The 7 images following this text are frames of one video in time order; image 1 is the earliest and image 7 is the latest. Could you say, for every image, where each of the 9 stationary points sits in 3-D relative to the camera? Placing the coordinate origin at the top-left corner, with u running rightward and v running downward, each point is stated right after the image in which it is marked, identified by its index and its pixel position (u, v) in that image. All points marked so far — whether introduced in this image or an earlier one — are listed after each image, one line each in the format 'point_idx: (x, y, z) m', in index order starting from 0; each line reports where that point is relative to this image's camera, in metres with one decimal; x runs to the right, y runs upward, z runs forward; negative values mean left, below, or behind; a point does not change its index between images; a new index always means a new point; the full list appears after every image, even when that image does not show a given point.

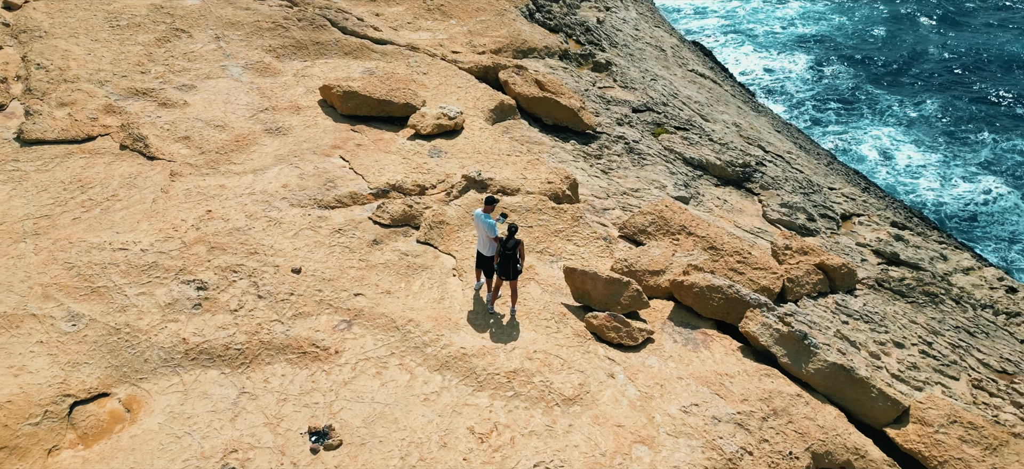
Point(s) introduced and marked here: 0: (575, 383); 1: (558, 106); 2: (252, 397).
0: (+0.8, -1.8, +9.1) m
1: (+0.9, +2.7, +15.9) m
2: (-2.9, -1.8, +8.6) m
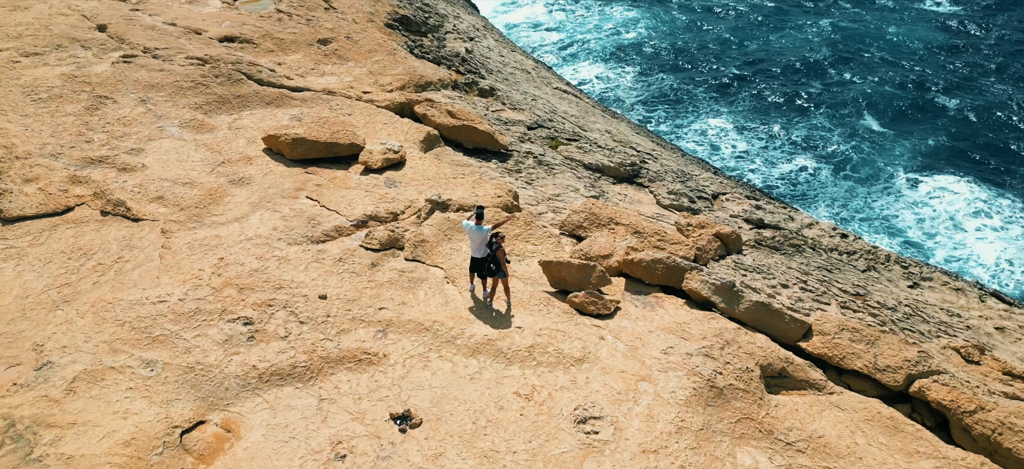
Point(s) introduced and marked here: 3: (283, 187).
0: (+1.0, -1.7, +11.5) m
1: (-0.9, +2.5, +18.3) m
2: (-2.4, -2.2, +10.2) m
3: (-4.6, +0.9, +15.2) m
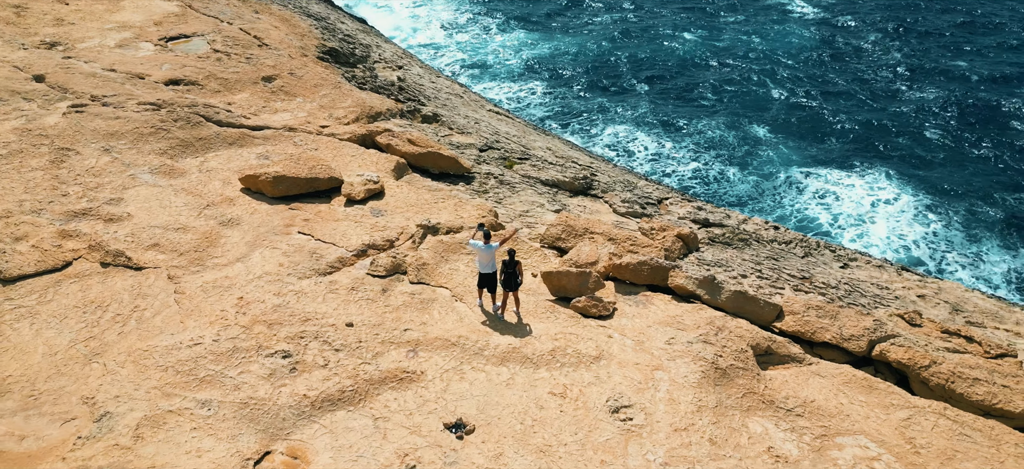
0: (+1.4, -1.9, +12.7) m
1: (-1.8, +2.0, +19.2) m
2: (-1.8, -2.7, +10.9) m
3: (-4.9, +0.2, +15.6) m
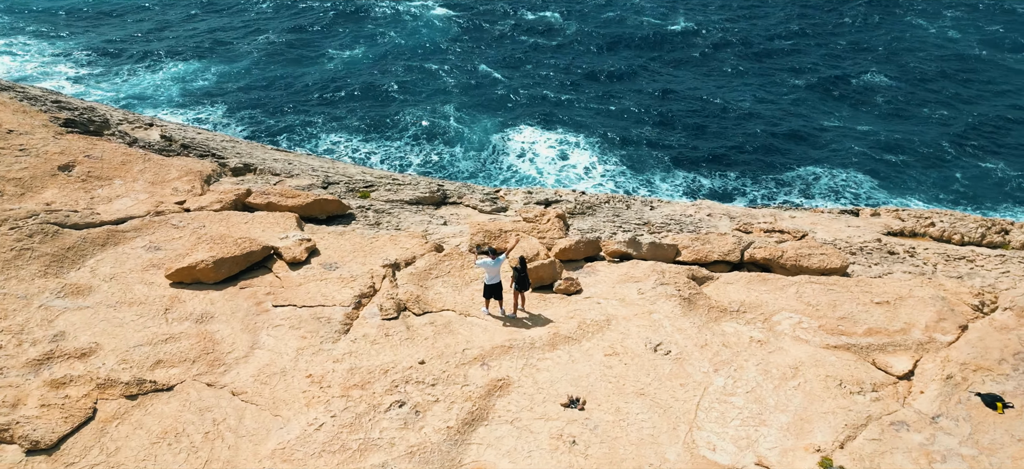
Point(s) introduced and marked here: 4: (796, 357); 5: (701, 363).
0: (+1.8, -1.6, +15.8) m
1: (-4.9, +0.8, +19.9) m
2: (+0.1, -3.1, +12.9) m
3: (-5.4, -1.5, +15.4) m
4: (+5.6, -2.4, +15.0) m
5: (+3.6, -2.5, +14.4) m
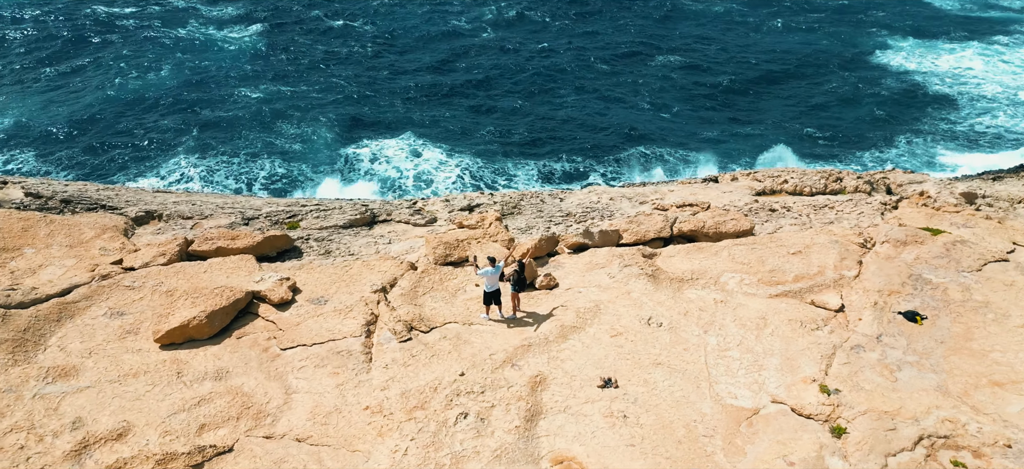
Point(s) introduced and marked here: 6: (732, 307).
0: (+1.7, -1.5, +17.4) m
1: (-6.1, -0.1, +19.5) m
2: (+1.1, -3.2, +14.1) m
3: (-5.1, -2.4, +15.2) m
4: (+5.6, -1.7, +17.6) m
5: (+3.9, -2.1, +16.5) m
6: (+5.1, -1.7, +17.6) m
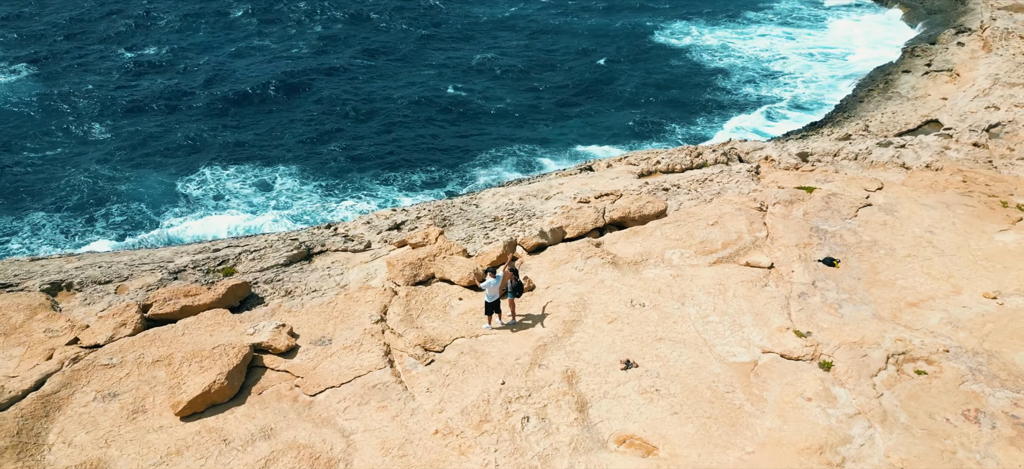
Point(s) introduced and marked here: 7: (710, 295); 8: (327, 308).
0: (+1.4, -1.5, +18.7) m
1: (-6.8, -1.3, +18.7) m
2: (+1.9, -3.2, +15.5) m
3: (-4.4, -3.4, +14.8) m
4: (+5.2, -1.1, +20.0) m
5: (+3.8, -1.7, +18.5) m
6: (+4.7, -1.2, +19.9) m
7: (+4.9, -1.5, +19.0) m
8: (-4.4, -1.7, +18.1) m
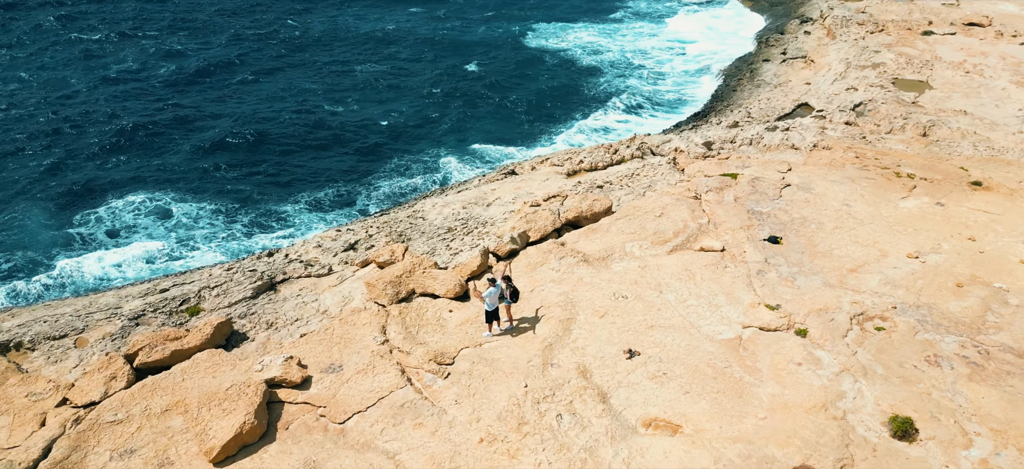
0: (+1.1, -1.6, +19.6) m
1: (-6.9, -2.2, +18.1) m
2: (+2.4, -3.2, +16.5) m
3: (-3.7, -3.9, +14.7) m
4: (+4.5, -0.9, +21.5) m
5: (+3.5, -1.6, +19.8) m
6: (+4.1, -1.0, +21.3) m
7: (+4.5, -1.3, +20.4) m
8: (-4.5, -2.4, +18.0) m
